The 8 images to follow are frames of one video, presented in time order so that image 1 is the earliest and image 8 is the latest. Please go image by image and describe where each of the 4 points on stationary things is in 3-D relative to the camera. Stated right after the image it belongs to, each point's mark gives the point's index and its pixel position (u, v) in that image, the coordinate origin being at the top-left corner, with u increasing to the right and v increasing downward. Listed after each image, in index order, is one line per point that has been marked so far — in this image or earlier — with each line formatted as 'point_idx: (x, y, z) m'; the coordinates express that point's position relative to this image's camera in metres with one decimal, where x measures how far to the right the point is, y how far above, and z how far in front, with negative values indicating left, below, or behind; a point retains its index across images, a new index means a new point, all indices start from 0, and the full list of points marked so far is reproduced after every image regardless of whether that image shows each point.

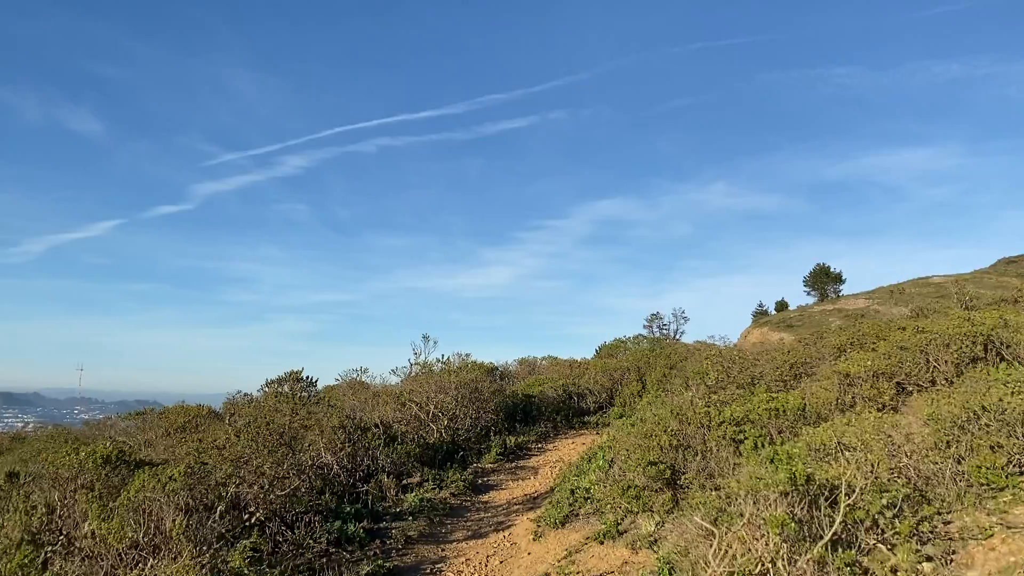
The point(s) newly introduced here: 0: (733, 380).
0: (+2.7, -1.2, +10.3) m
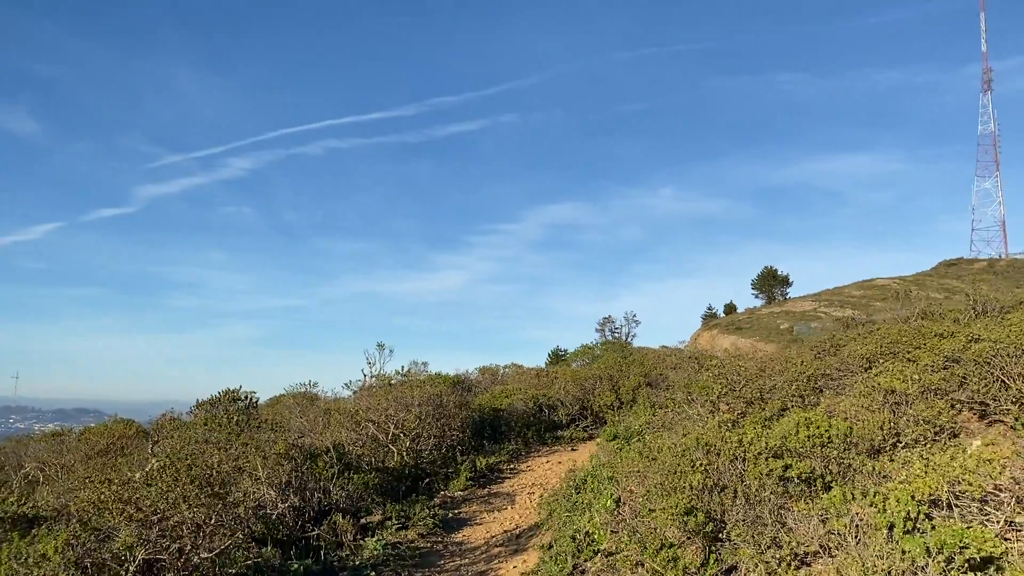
0: (+2.4, -1.2, +9.1) m
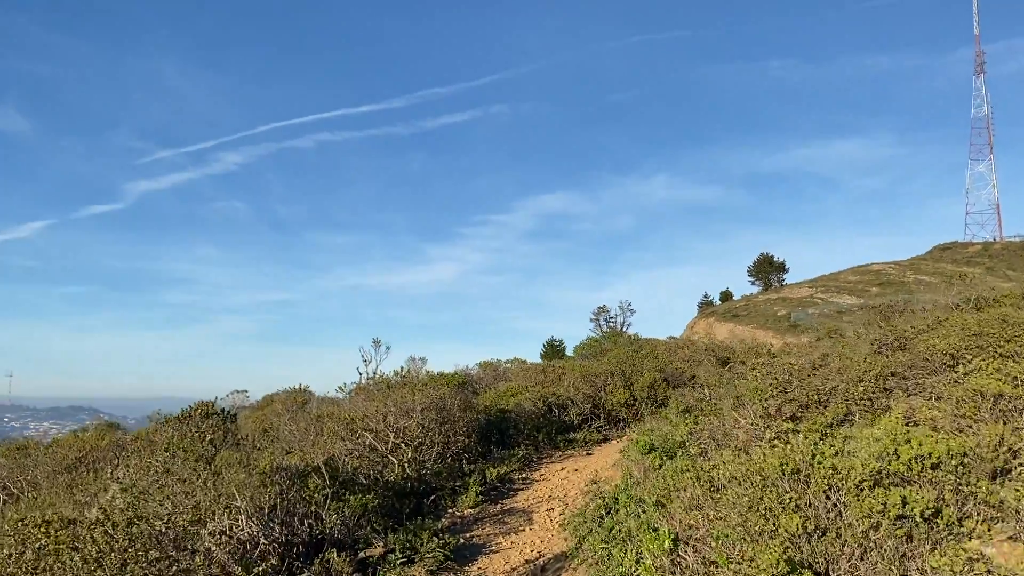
0: (+2.6, -1.1, +7.9) m
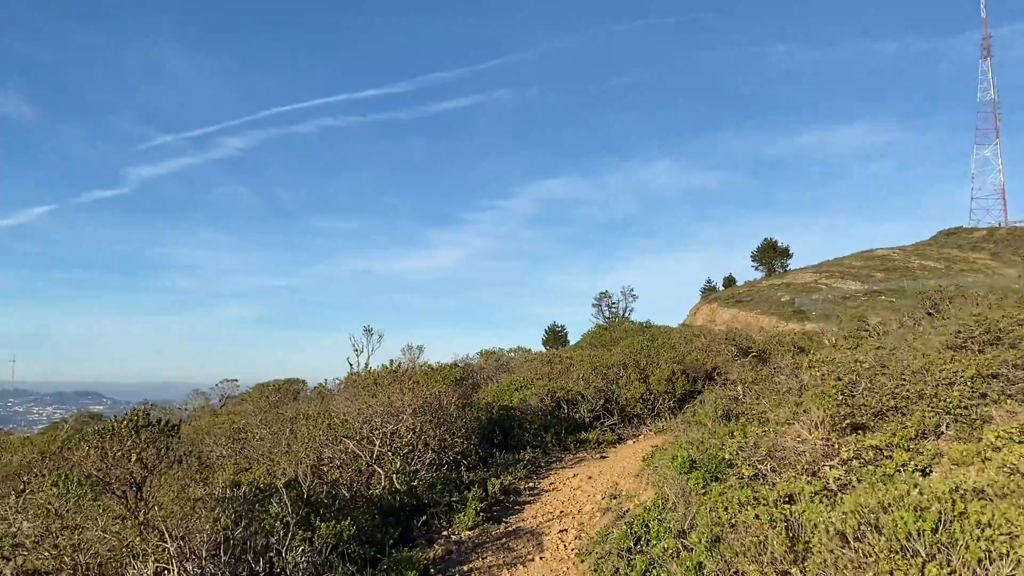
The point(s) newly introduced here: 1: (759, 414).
0: (+2.6, -1.0, +6.4) m
1: (+2.2, -1.1, +7.8) m
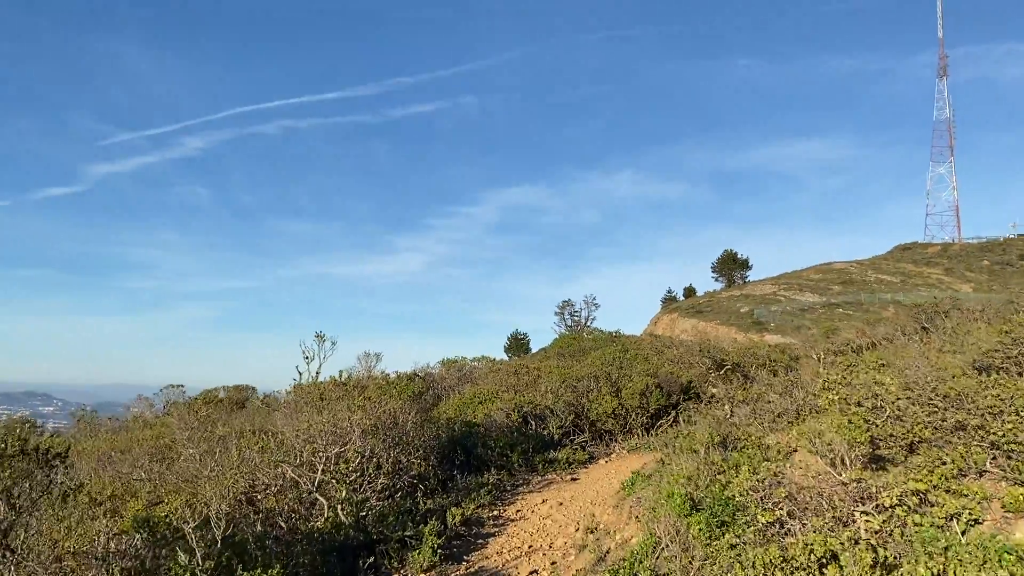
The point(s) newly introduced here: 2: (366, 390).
0: (+2.4, -1.0, +5.4) m
1: (+1.9, -1.2, +6.8) m
2: (-1.6, -1.1, +9.8) m
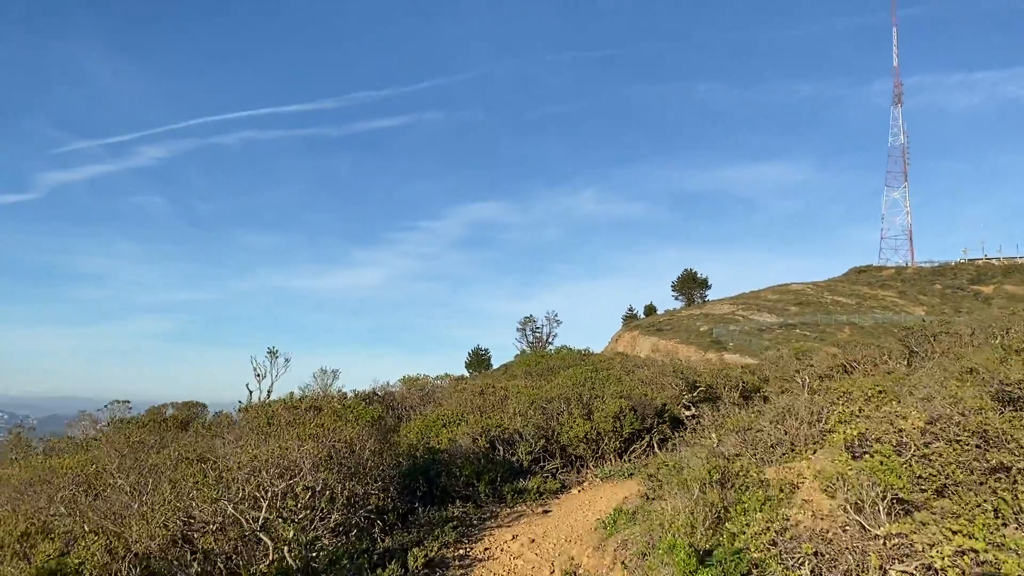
0: (+2.3, -1.1, +4.7) m
1: (+1.7, -1.3, +6.1) m
2: (-2.0, -1.3, +8.9) m
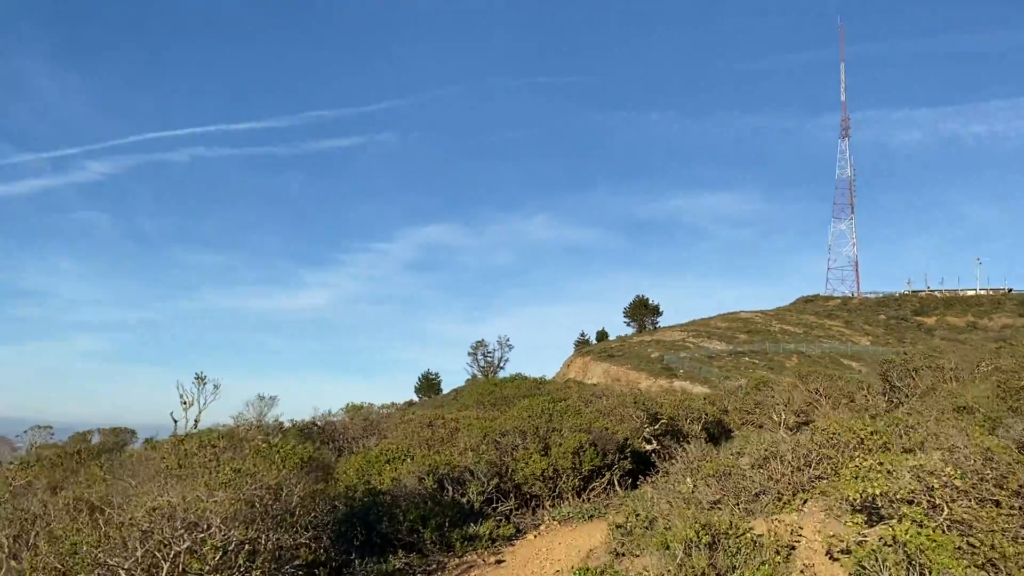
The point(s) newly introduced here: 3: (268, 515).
0: (+2.1, -1.3, +3.9) m
1: (+1.4, -1.5, +5.1) m
2: (-2.4, -1.5, +7.8) m
3: (-1.9, -1.7, +6.7) m
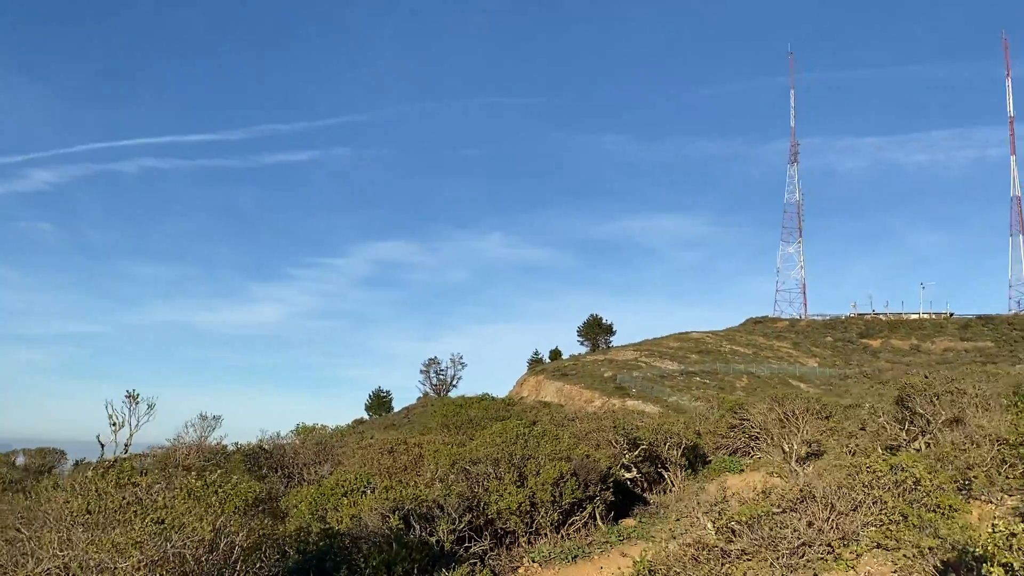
0: (+2.2, -1.3, +2.7) m
1: (+1.5, -1.5, +4.0) m
2: (-2.5, -1.5, +6.4) m
3: (-1.9, -1.7, +5.3) m
